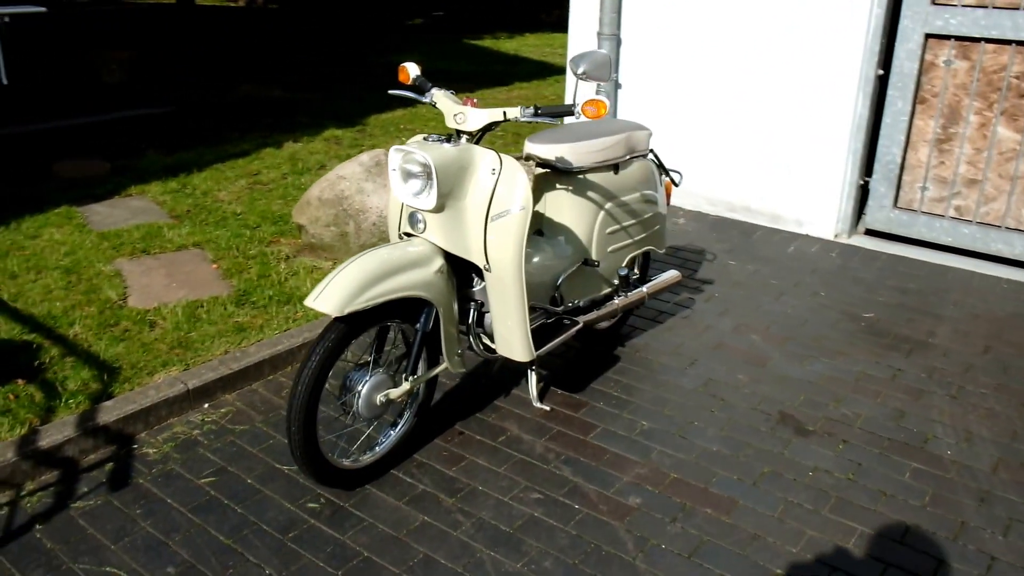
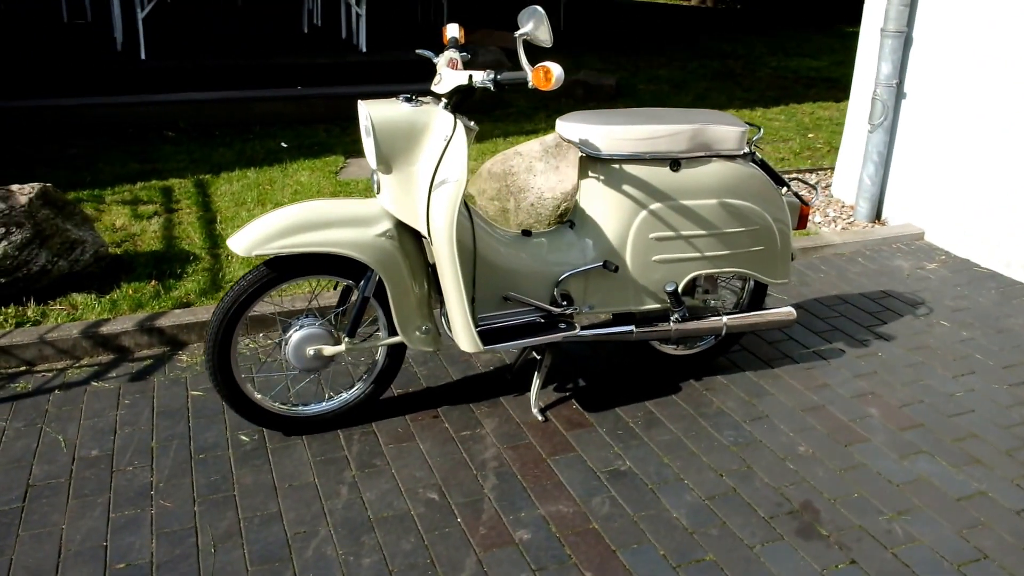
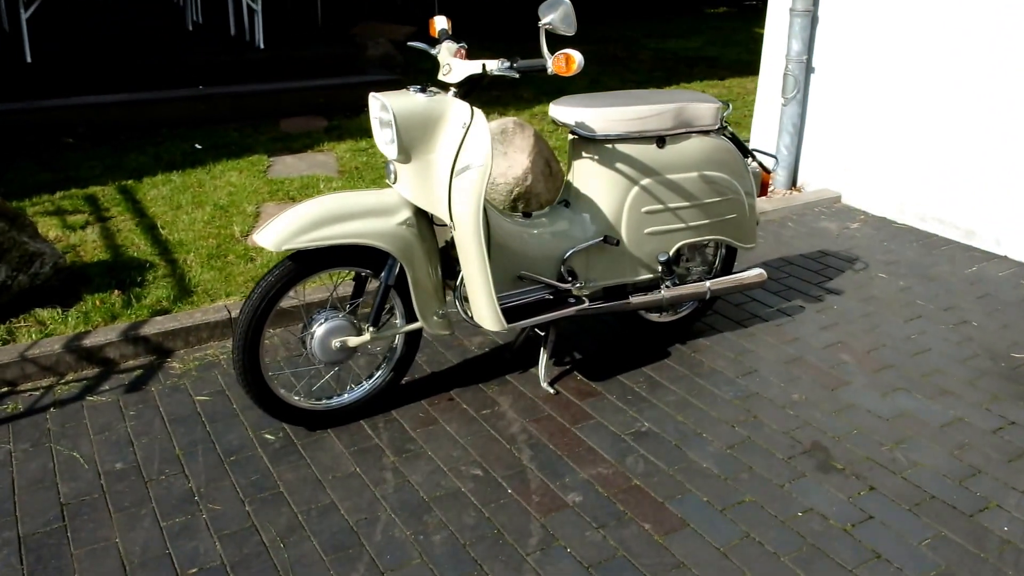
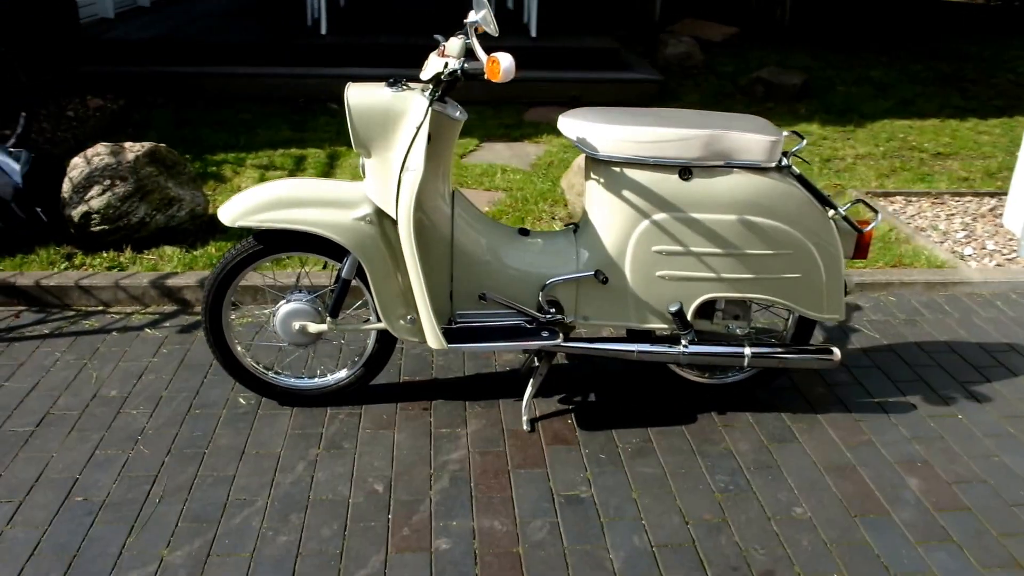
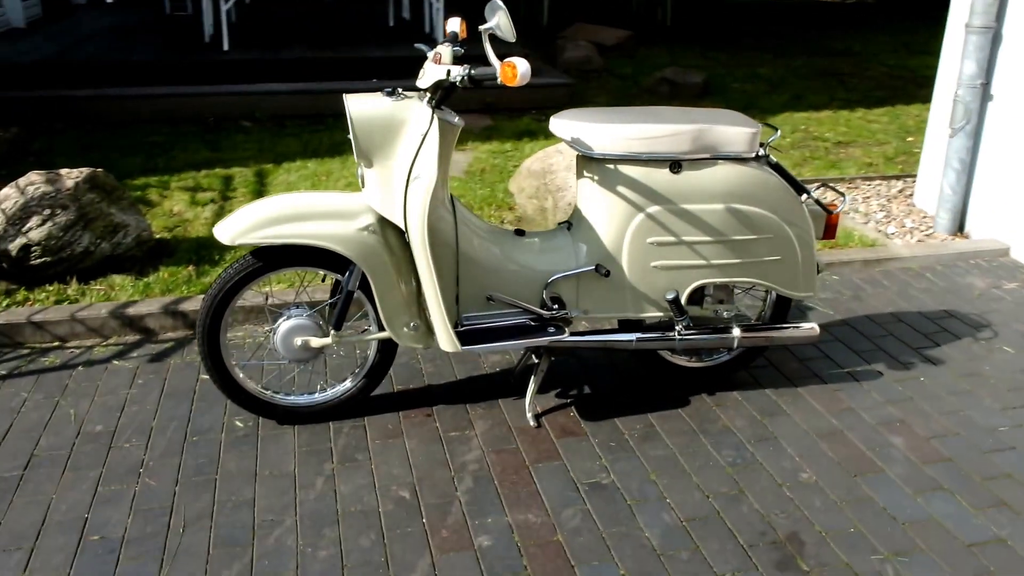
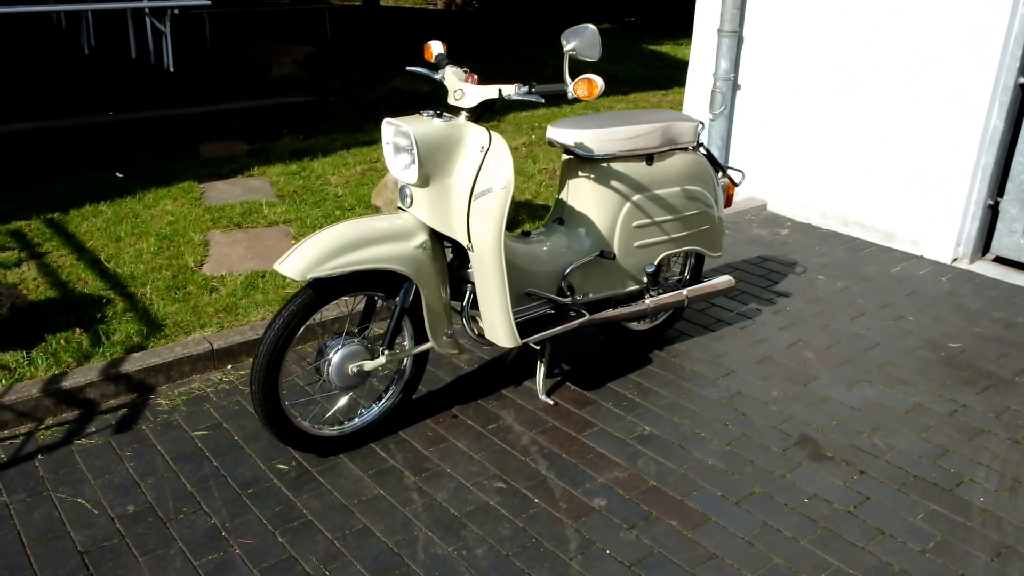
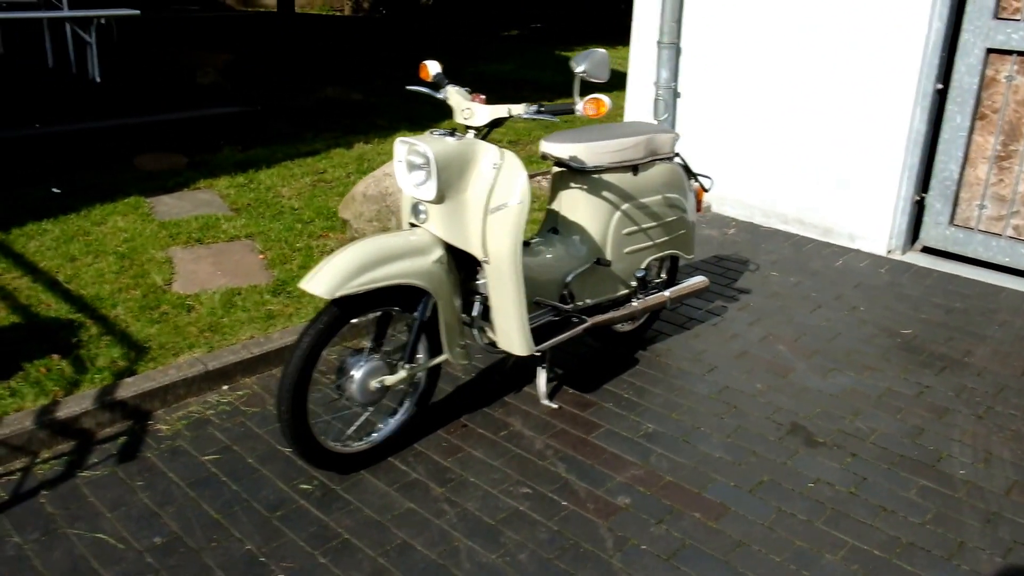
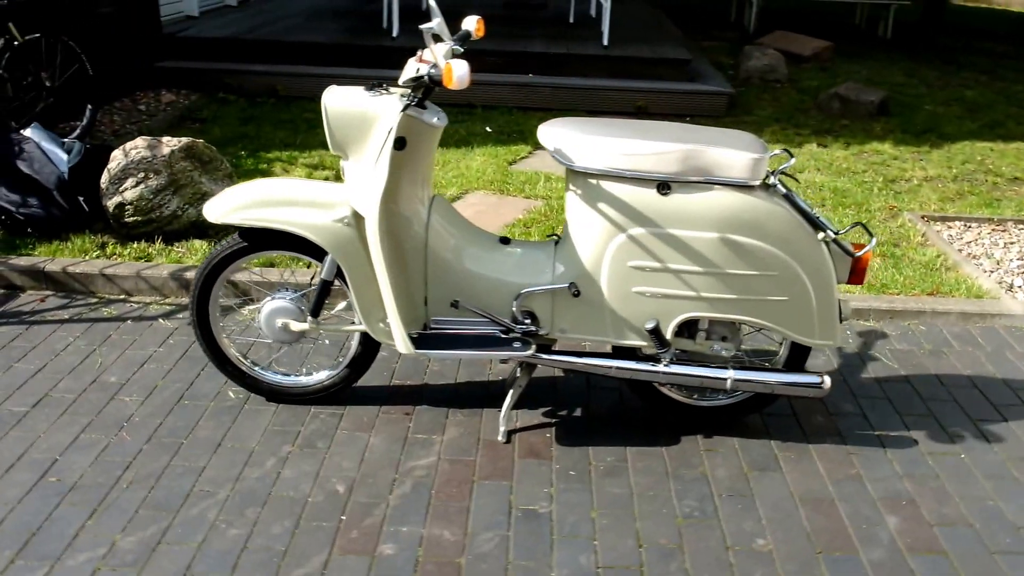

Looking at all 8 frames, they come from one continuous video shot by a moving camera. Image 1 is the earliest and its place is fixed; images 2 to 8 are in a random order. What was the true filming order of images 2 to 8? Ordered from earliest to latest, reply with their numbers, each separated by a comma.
7, 6, 3, 2, 5, 4, 8
